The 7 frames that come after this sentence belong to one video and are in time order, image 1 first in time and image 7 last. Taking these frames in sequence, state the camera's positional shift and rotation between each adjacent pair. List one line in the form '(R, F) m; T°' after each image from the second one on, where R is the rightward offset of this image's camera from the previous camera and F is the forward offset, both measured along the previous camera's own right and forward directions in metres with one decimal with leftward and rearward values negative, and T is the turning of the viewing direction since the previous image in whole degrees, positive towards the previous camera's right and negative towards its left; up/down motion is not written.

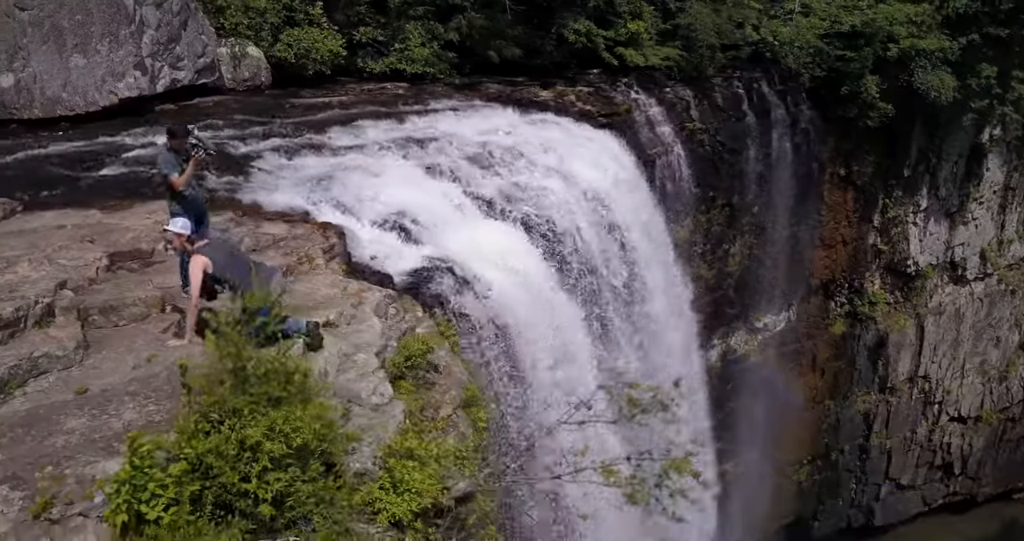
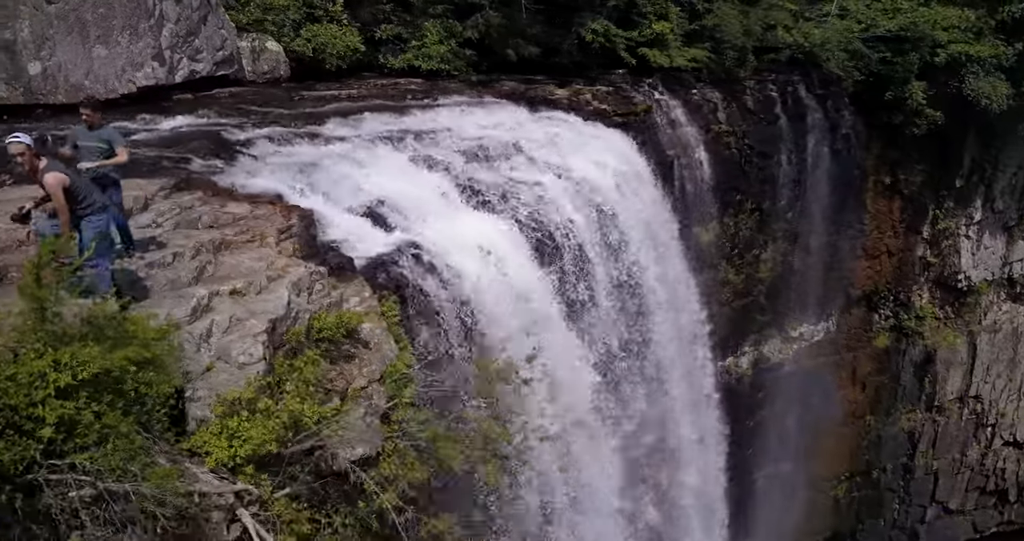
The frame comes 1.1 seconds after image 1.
(+0.9, -0.2) m; -5°
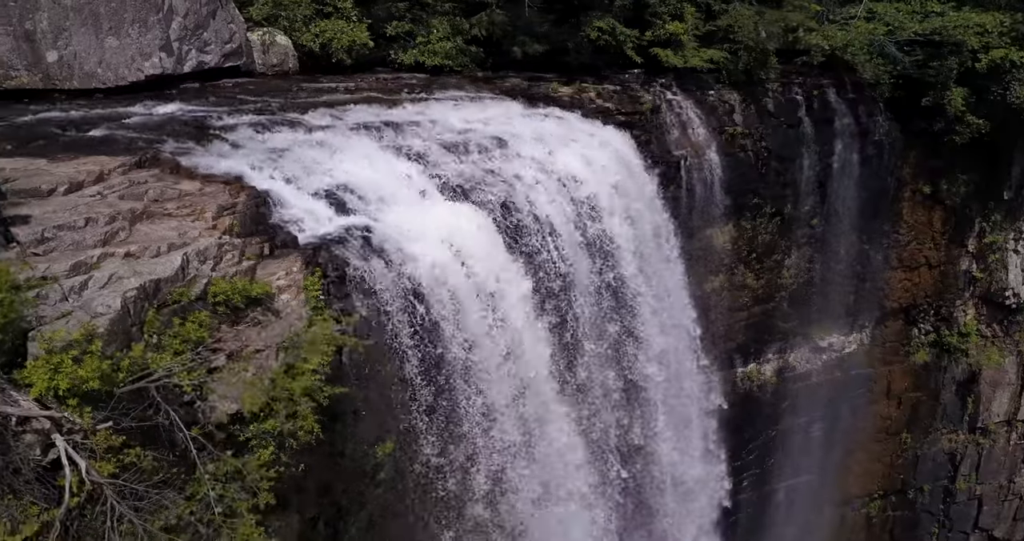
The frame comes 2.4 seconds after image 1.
(+1.2, -0.2) m; -6°
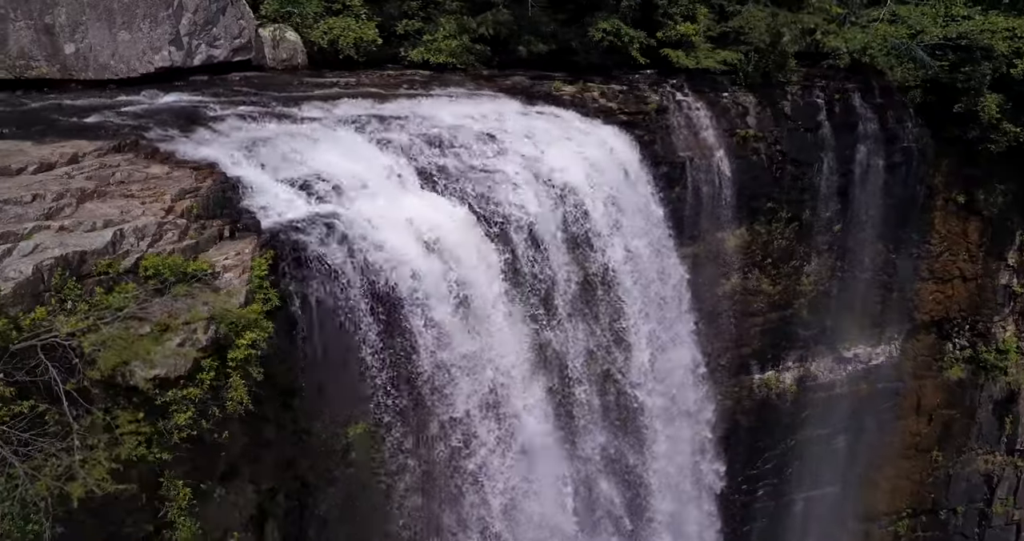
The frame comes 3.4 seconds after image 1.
(+1.0, -0.1) m; -5°
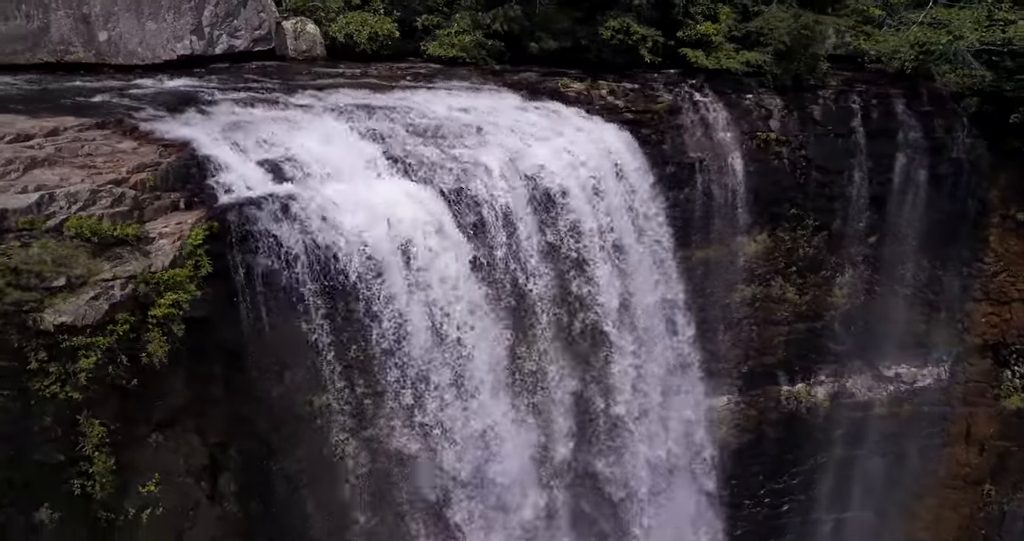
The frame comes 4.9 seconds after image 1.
(+1.7, -0.1) m; -9°
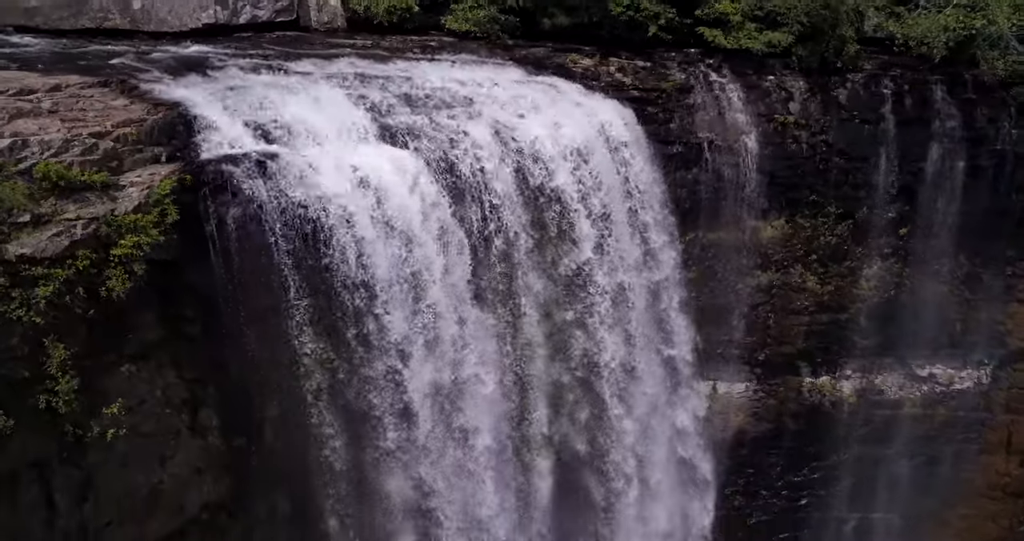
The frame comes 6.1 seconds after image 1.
(+1.5, -0.2) m; -8°
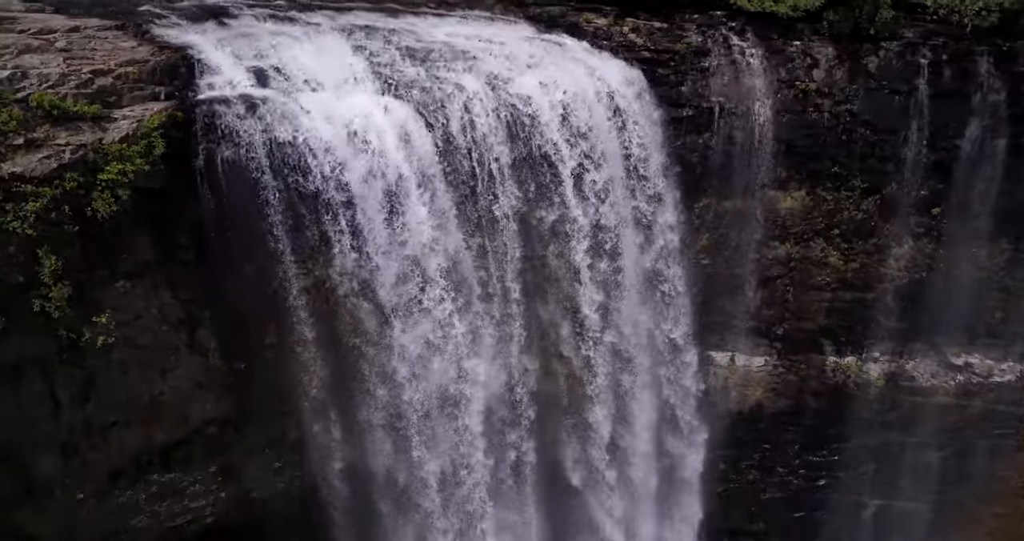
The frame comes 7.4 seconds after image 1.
(+1.6, -0.2) m; -8°
